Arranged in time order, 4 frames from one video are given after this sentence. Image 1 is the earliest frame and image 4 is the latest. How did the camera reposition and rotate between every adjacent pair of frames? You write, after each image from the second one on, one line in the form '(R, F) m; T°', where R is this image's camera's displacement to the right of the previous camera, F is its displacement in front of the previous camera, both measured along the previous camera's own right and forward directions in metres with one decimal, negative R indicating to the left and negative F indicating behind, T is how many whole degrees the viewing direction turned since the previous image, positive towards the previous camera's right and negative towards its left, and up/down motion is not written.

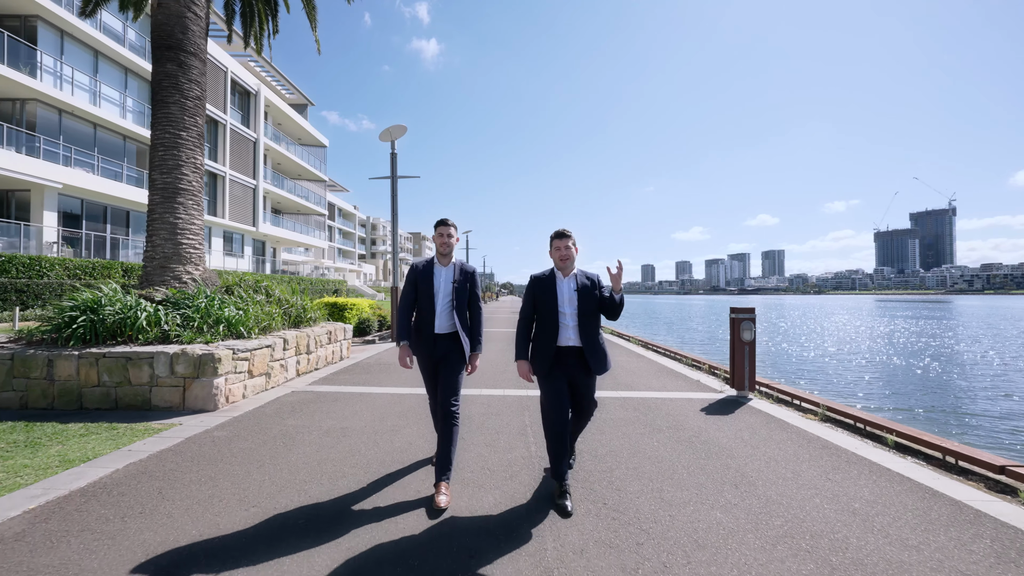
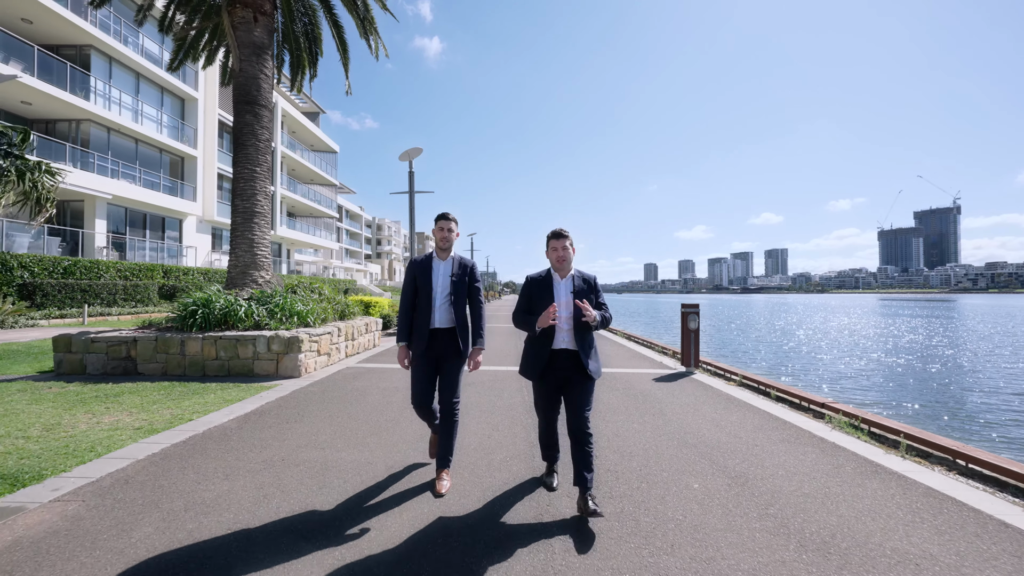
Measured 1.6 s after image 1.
(0.0, -2.2) m; 0°
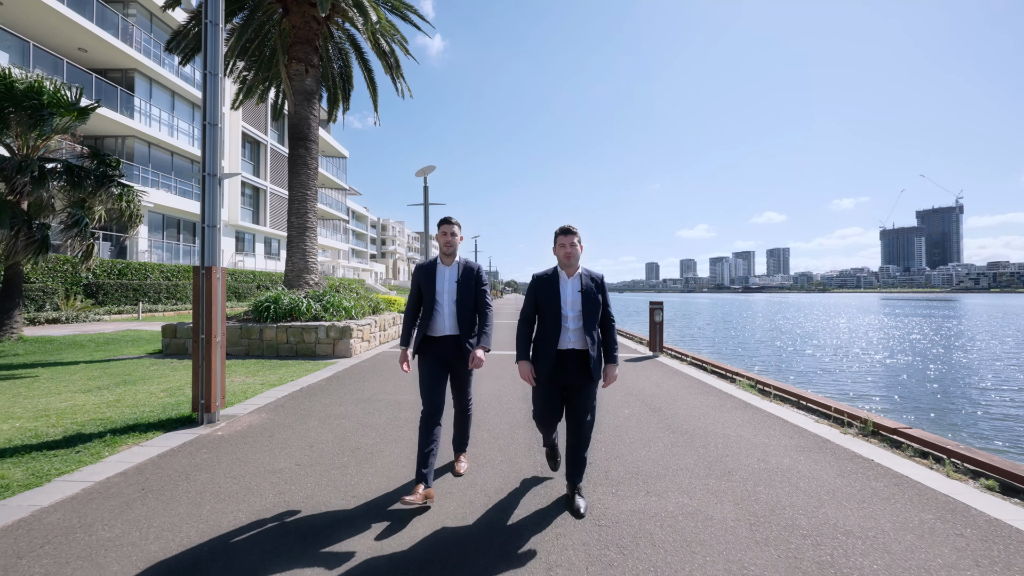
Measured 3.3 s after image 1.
(0.0, -2.3) m; 0°
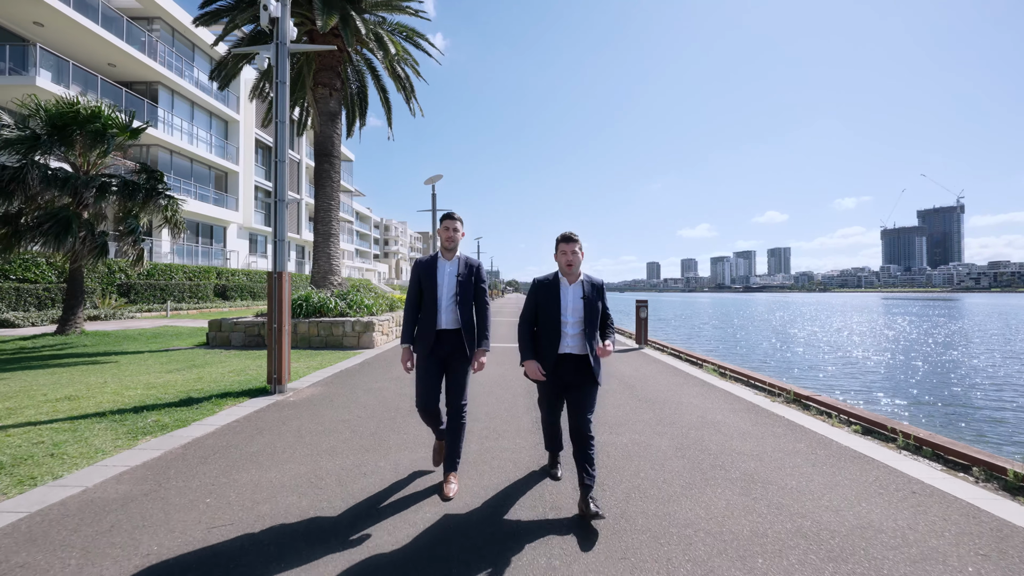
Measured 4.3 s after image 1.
(0.0, -1.5) m; 0°
